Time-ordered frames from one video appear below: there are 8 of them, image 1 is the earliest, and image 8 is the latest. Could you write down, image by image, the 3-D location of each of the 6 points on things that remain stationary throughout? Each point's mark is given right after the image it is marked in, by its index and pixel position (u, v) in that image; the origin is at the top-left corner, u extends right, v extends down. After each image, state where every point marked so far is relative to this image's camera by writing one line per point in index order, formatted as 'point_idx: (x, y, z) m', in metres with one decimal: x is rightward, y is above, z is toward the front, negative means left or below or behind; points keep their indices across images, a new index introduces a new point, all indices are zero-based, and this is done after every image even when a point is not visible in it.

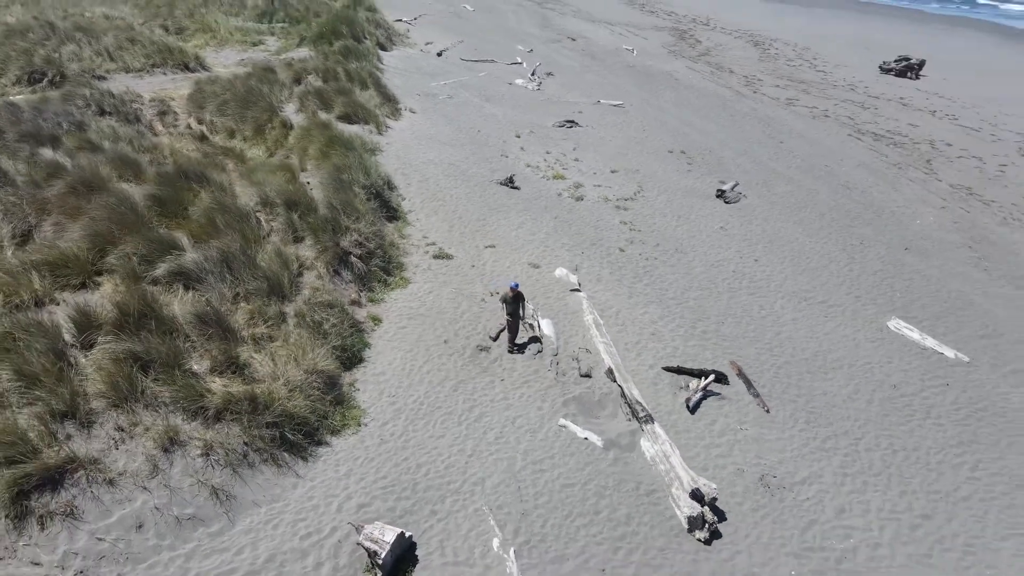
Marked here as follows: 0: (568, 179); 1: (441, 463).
0: (+0.9, +1.8, +12.3) m
1: (-0.5, -1.4, +5.8) m
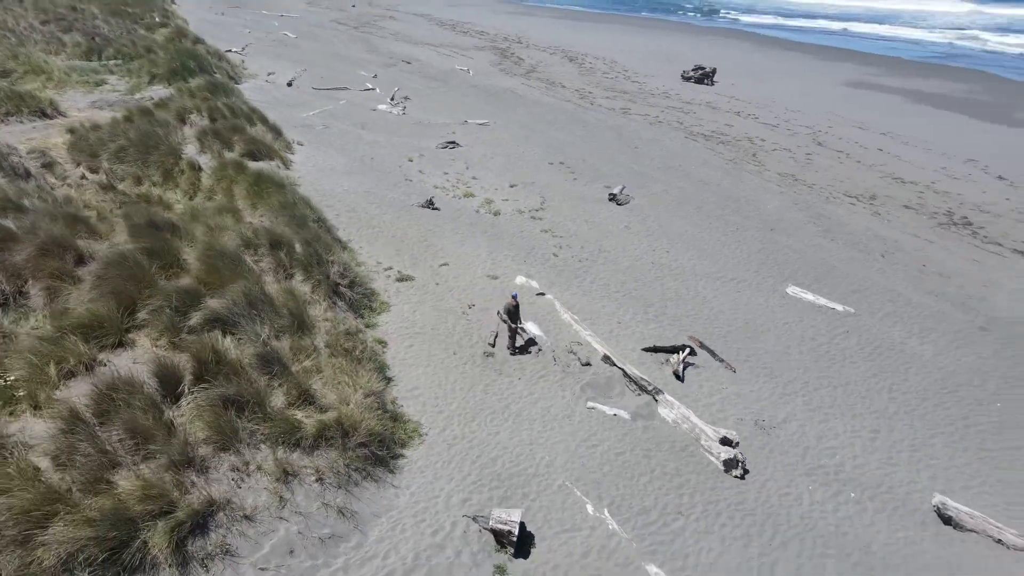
0: (-0.7, +1.7, +13.2) m
1: (0.0, -1.5, +6.6) m
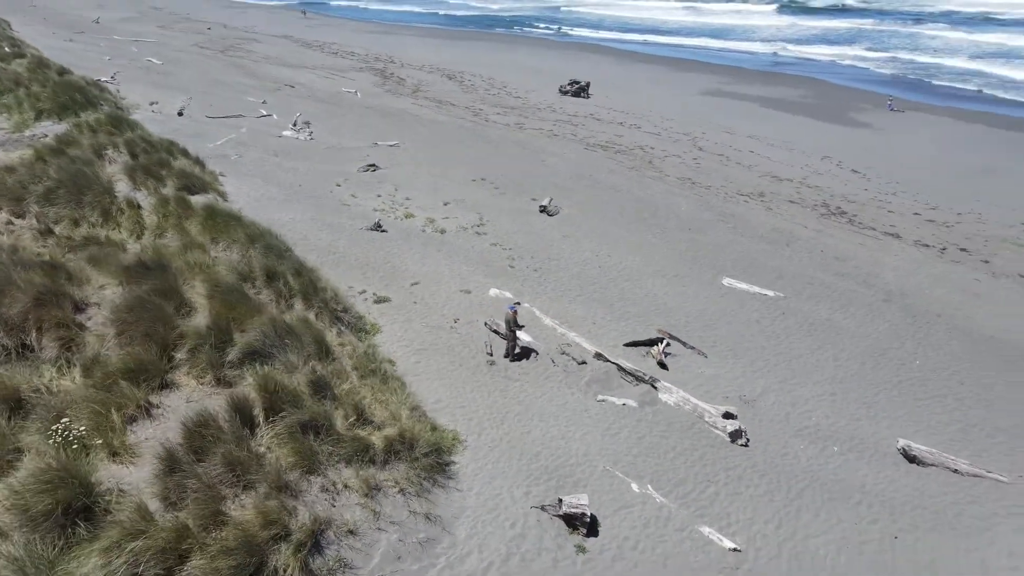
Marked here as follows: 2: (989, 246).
0: (-1.8, +1.3, +13.6) m
1: (+0.4, -1.6, +7.2) m
2: (+9.3, +0.9, +14.6) m
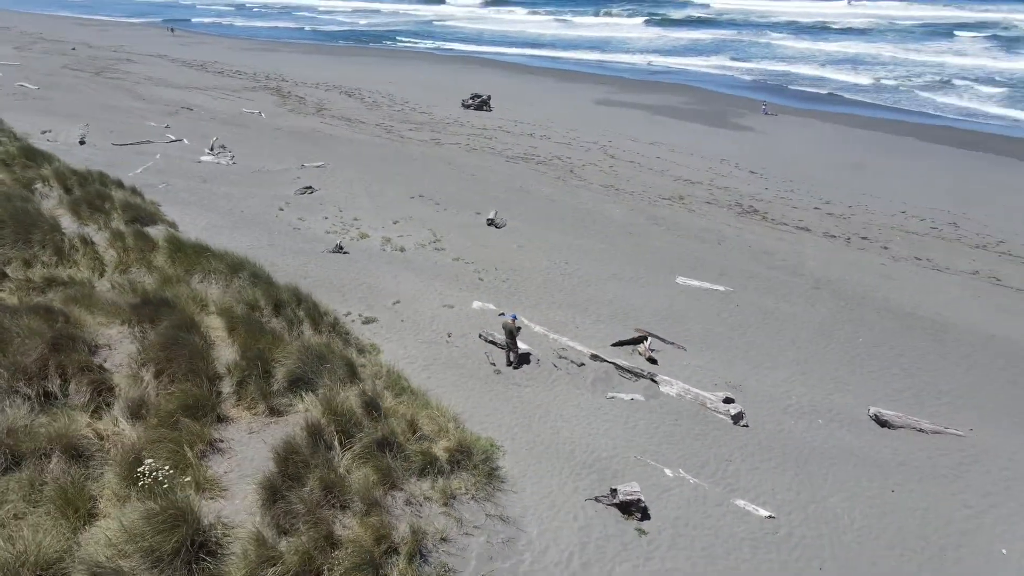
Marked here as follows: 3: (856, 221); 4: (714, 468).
0: (-2.6, +1.0, +13.7) m
1: (+0.7, -1.6, +7.7) m
2: (+8.2, +1.2, +16.4) m
3: (+7.9, +1.6, +17.2) m
4: (+2.0, -1.8, +7.5) m
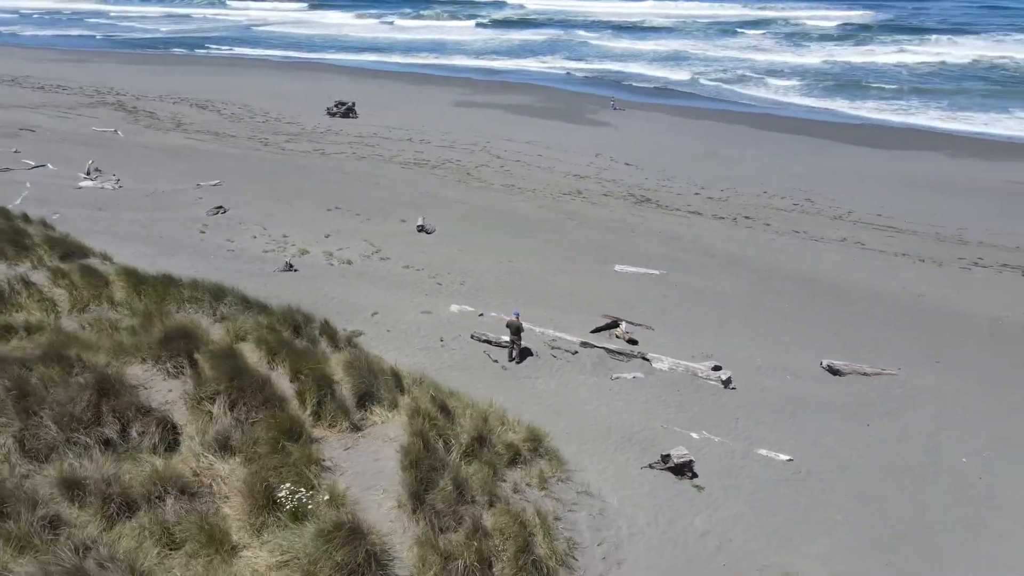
0: (-3.7, +0.7, +13.6) m
1: (+1.2, -1.5, +8.4) m
2: (+6.2, +1.9, +18.6) m
3: (+5.7, +2.2, +19.3) m
4: (+2.5, -1.6, +8.6) m
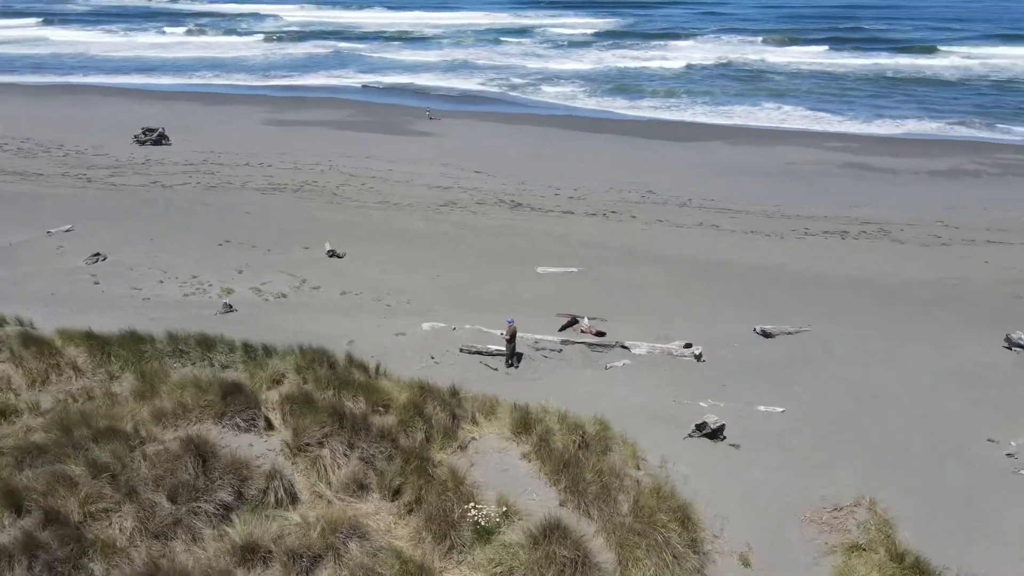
0: (-4.8, 0.0, +12.8) m
1: (+1.5, -1.5, +9.3) m
2: (+3.0, +2.3, +20.5) m
3: (+2.3, +2.5, +21.0) m
4: (+2.7, -1.4, +9.9) m
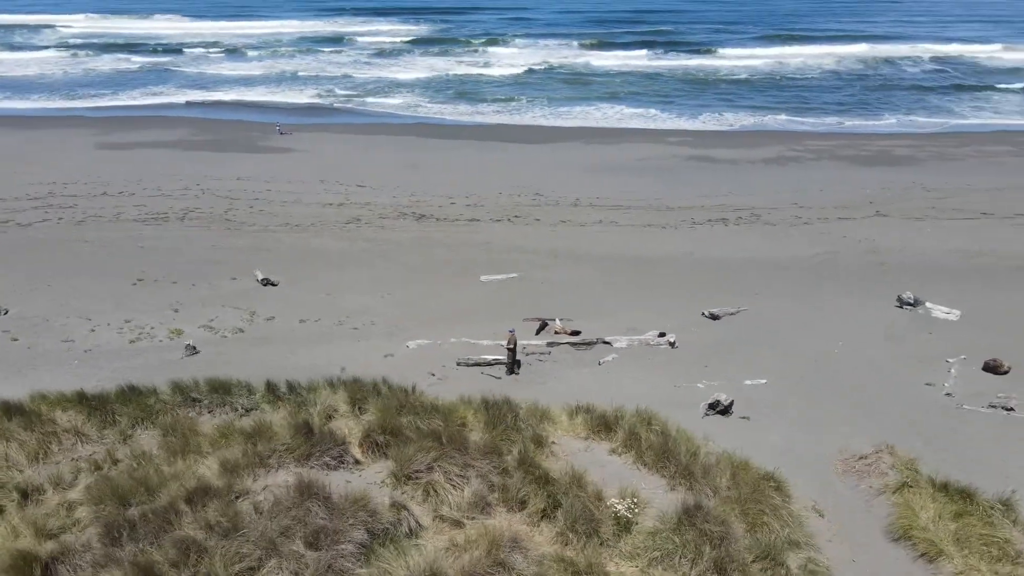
0: (-5.3, -0.6, +12.0) m
1: (+1.8, -1.5, +10.1) m
2: (+0.2, +2.2, +21.2) m
3: (-0.6, +2.4, +21.6) m
4: (+2.8, -1.2, +10.9) m
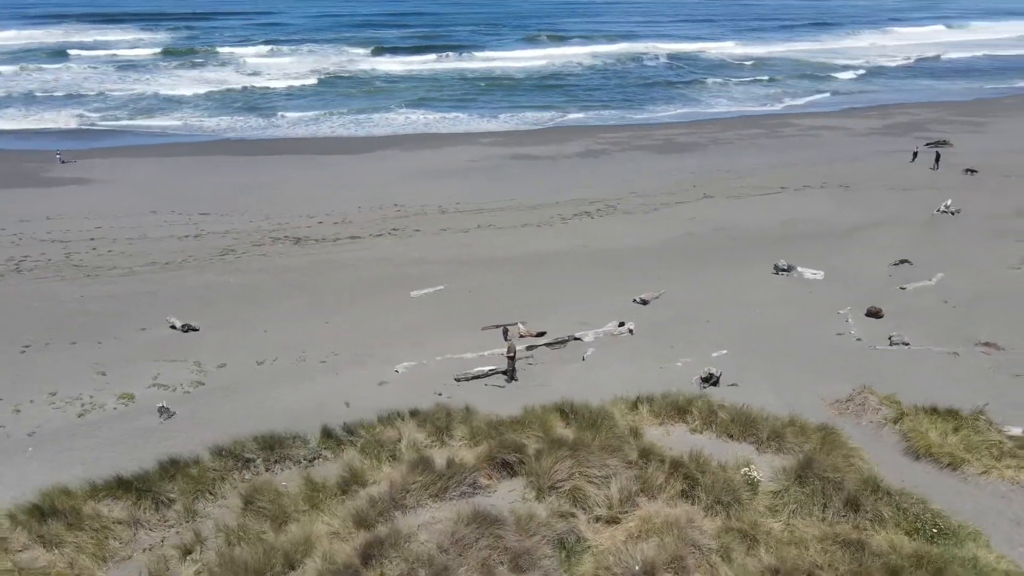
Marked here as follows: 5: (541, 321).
0: (-5.5, -1.5, +10.7) m
1: (+1.9, -1.4, +11.0) m
2: (-3.4, +1.8, +21.1) m
3: (-4.3, +1.9, +21.2) m
4: (+2.6, -1.1, +12.0) m
5: (+0.5, -0.6, +13.4) m
